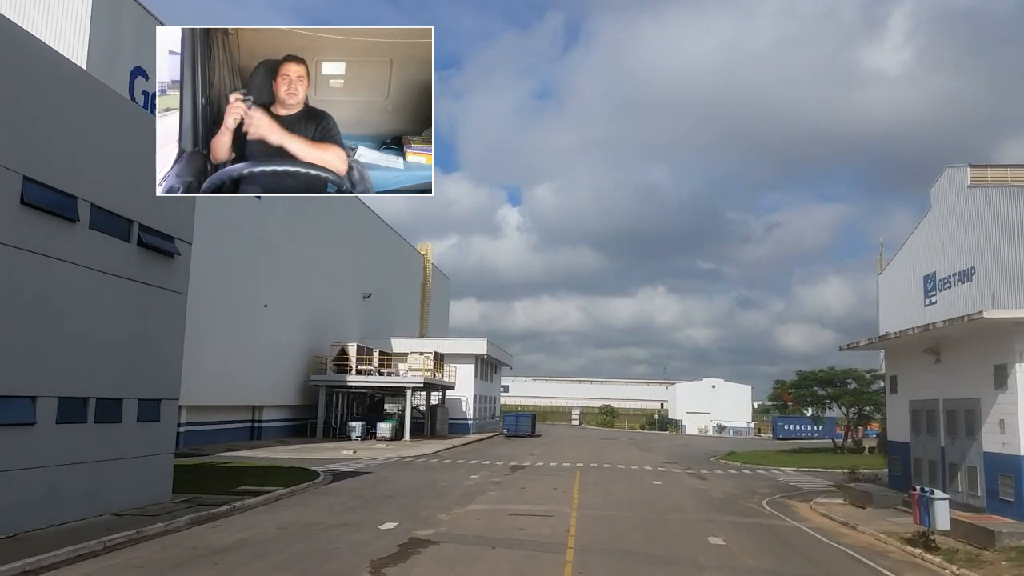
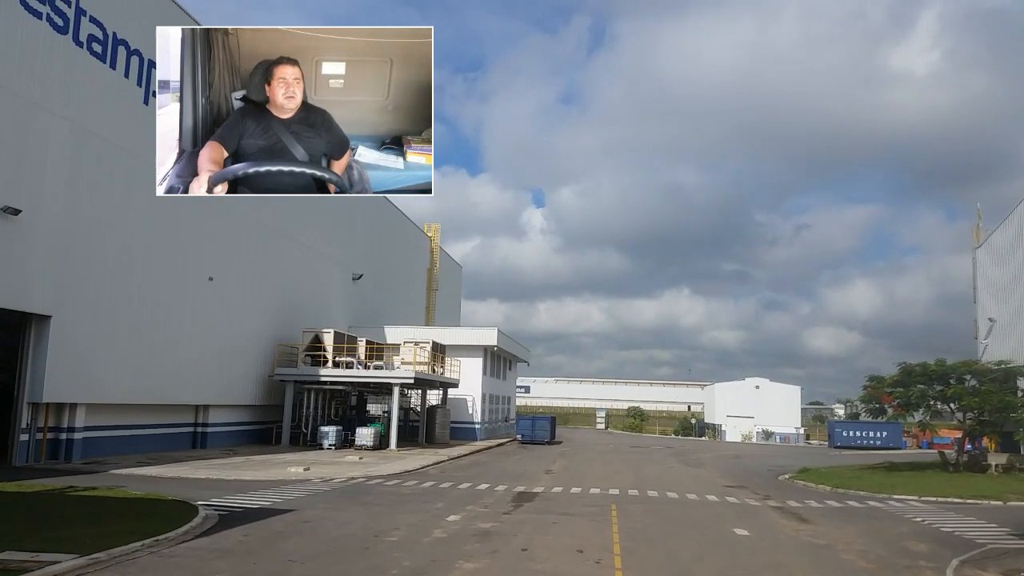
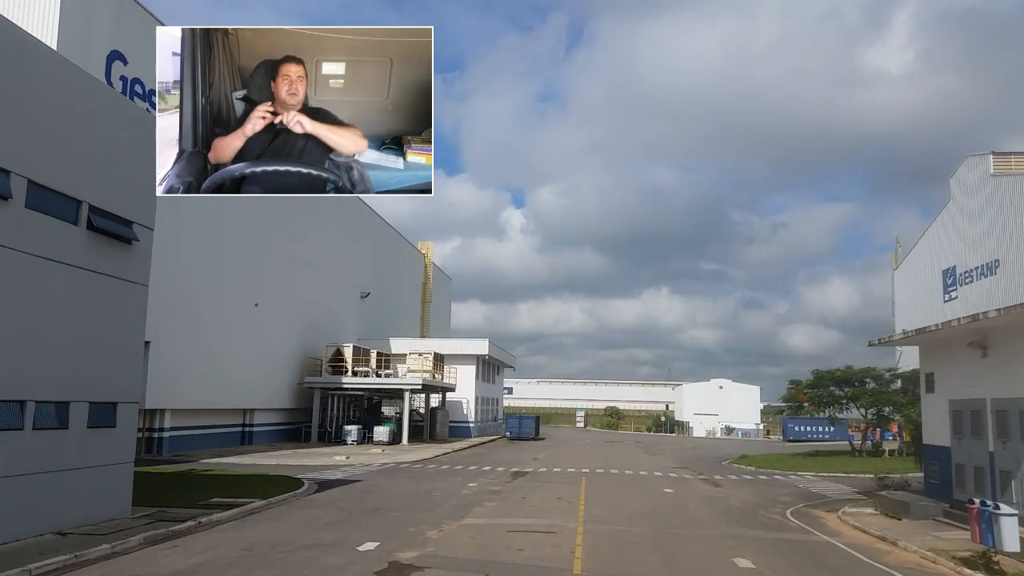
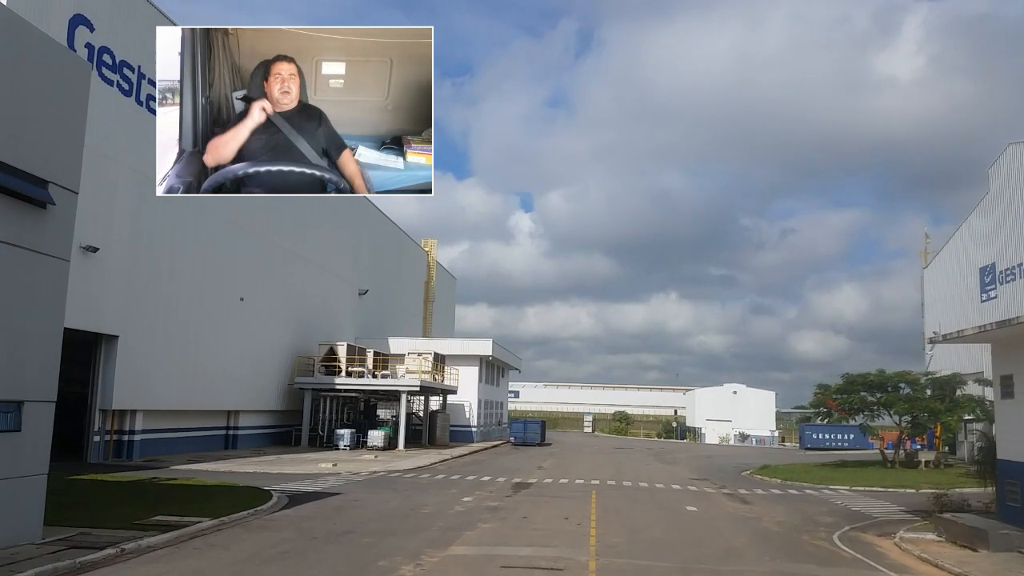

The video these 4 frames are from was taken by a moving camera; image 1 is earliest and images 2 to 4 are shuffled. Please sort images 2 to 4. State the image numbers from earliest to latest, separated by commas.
3, 4, 2
